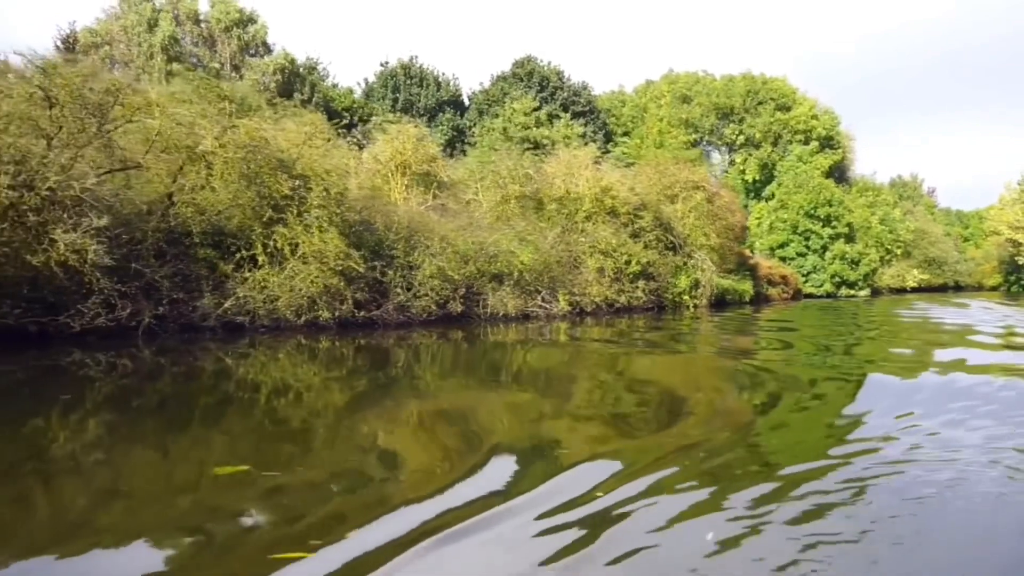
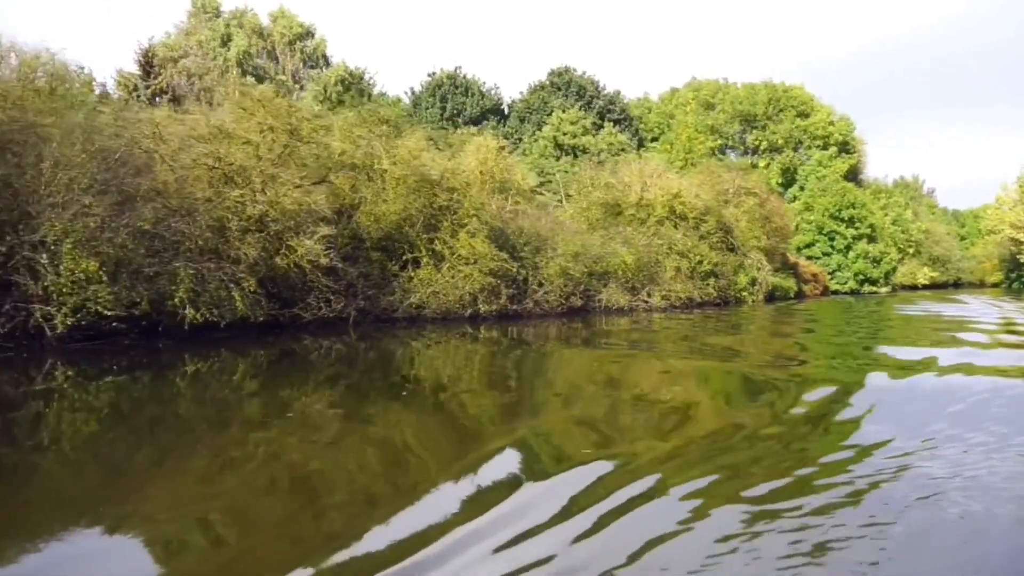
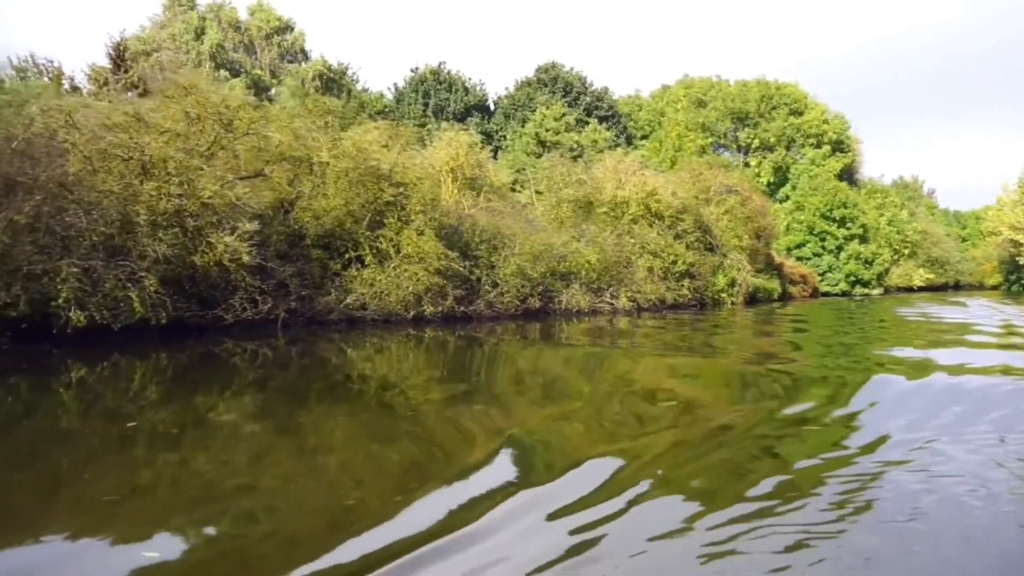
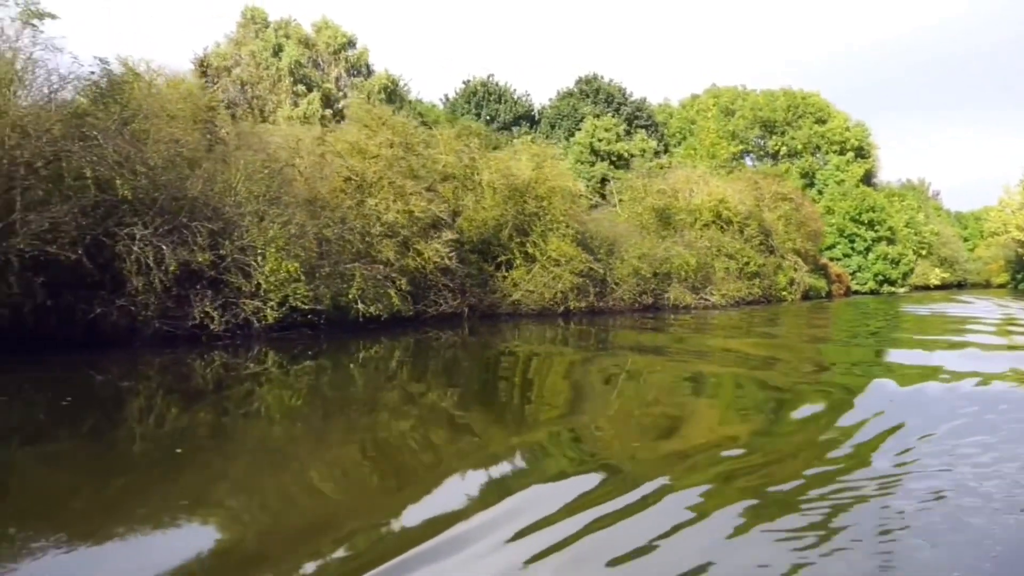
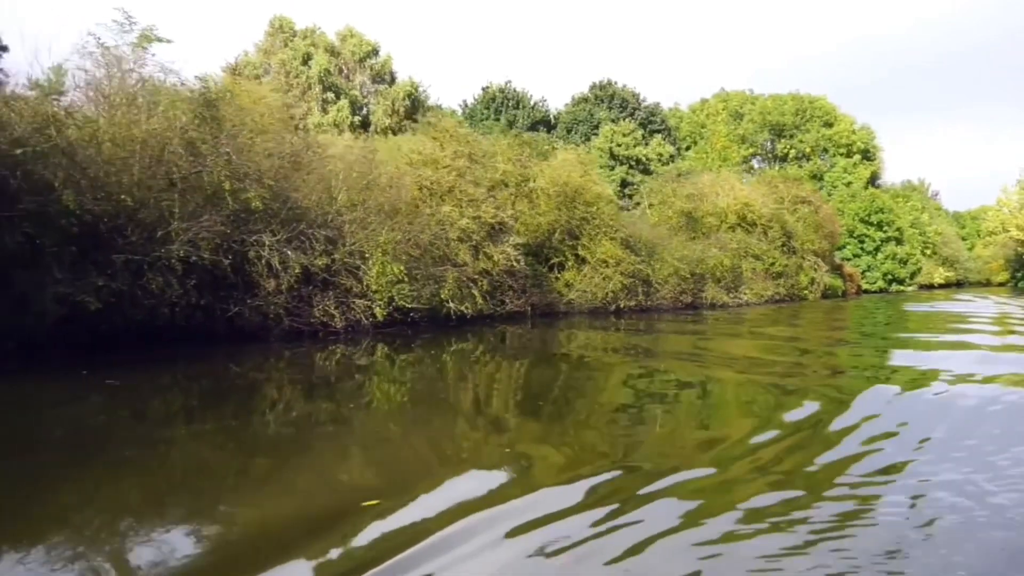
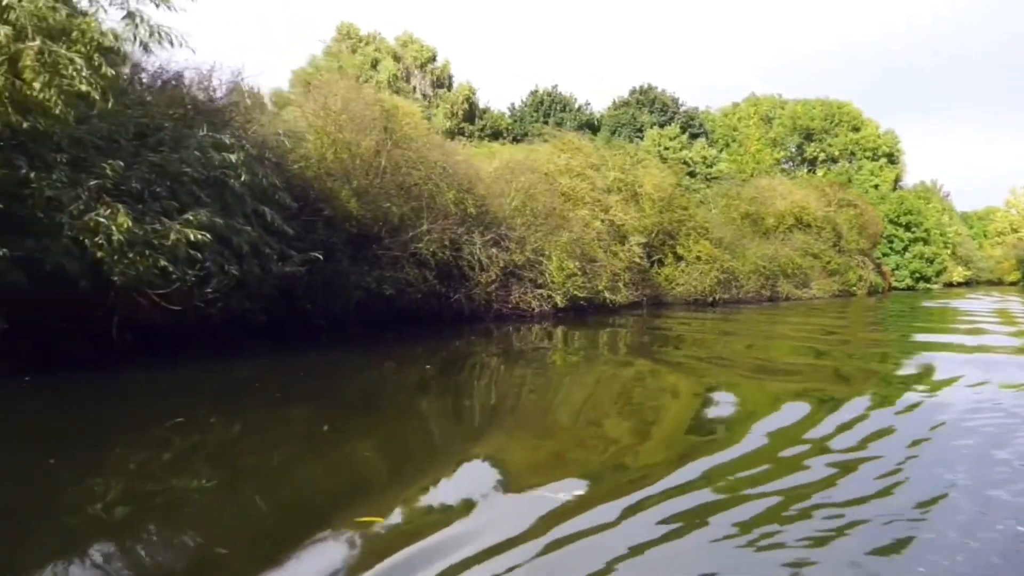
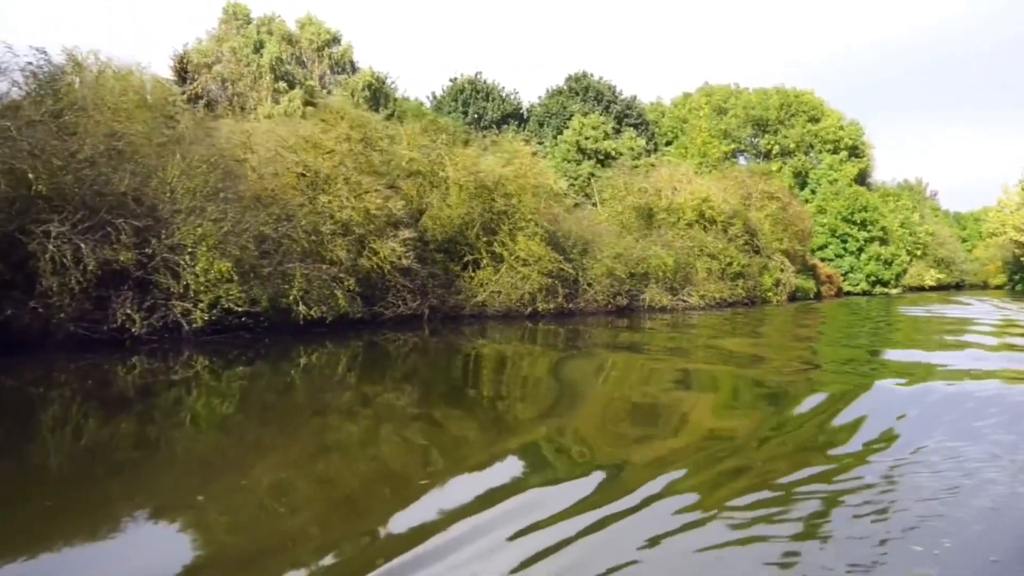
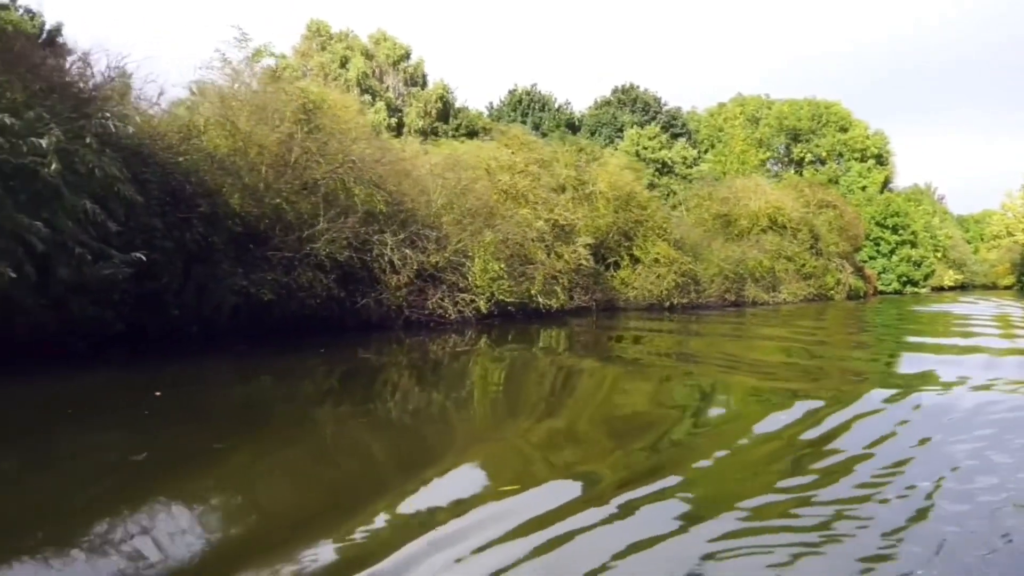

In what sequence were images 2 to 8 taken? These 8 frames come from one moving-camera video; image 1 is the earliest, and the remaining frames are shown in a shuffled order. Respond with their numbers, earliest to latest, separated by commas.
3, 2, 7, 4, 5, 8, 6
